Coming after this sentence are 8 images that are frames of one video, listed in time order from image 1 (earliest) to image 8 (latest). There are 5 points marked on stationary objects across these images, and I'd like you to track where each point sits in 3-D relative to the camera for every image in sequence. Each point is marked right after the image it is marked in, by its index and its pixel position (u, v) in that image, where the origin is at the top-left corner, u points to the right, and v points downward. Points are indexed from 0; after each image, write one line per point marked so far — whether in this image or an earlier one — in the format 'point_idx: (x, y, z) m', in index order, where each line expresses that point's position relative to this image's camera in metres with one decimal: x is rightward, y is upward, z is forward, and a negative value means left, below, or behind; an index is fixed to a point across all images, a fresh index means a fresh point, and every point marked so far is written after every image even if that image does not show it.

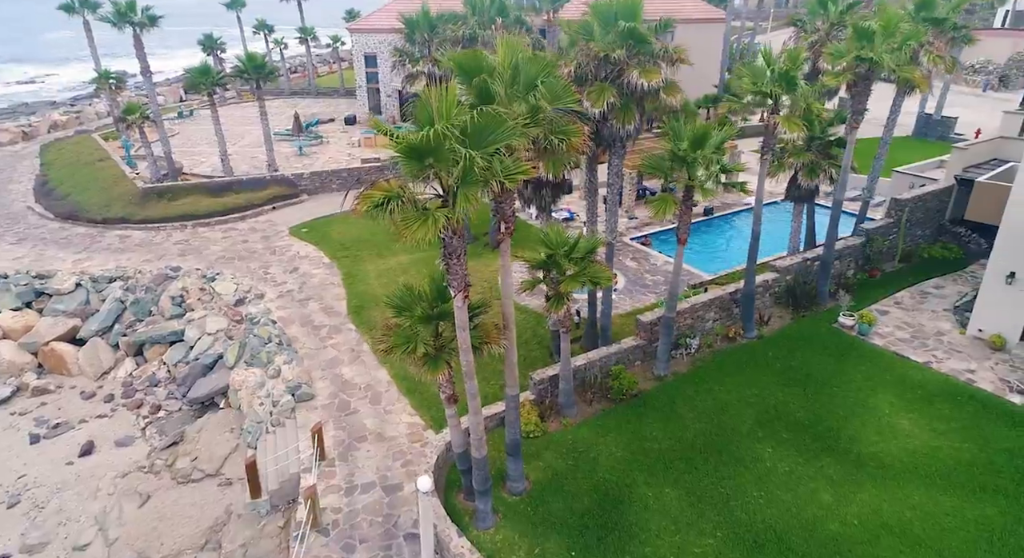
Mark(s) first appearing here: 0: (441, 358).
0: (-1.2, -1.4, +10.5) m
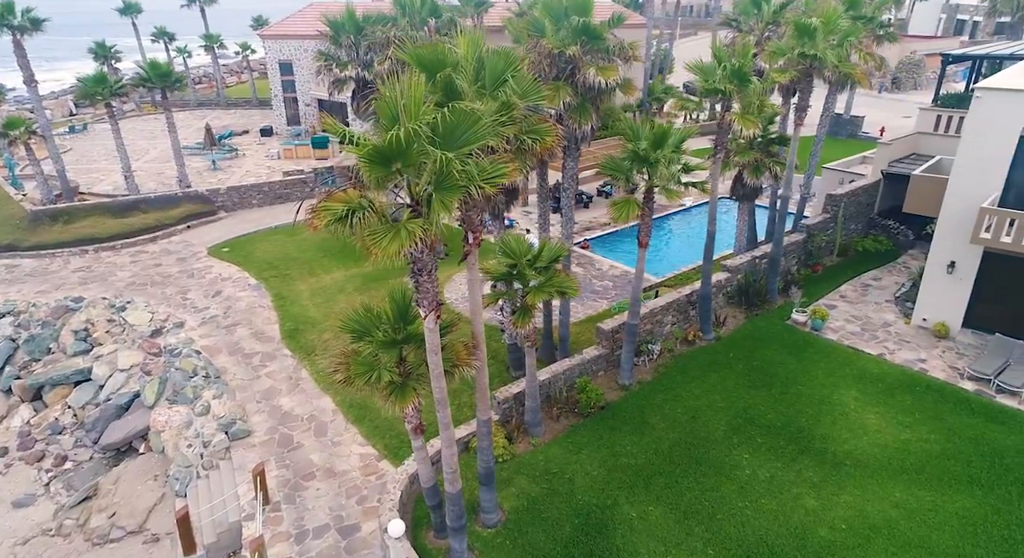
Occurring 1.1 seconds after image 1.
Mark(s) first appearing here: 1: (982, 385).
0: (-1.5, -1.7, +9.3) m
1: (+12.0, -2.7, +15.2) m
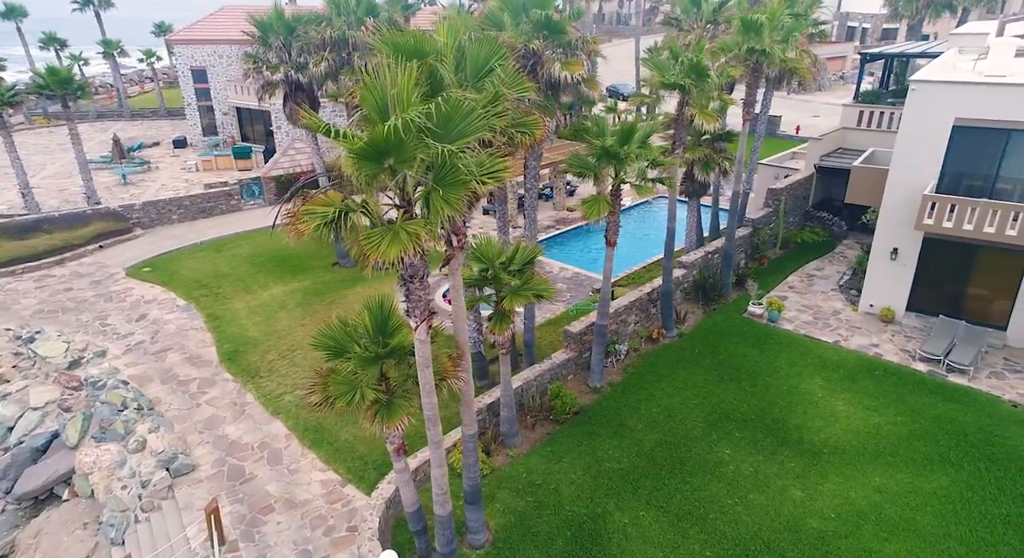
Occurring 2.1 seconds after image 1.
0: (-1.6, -1.8, +8.5) m
1: (+11.2, -2.3, +15.9) m
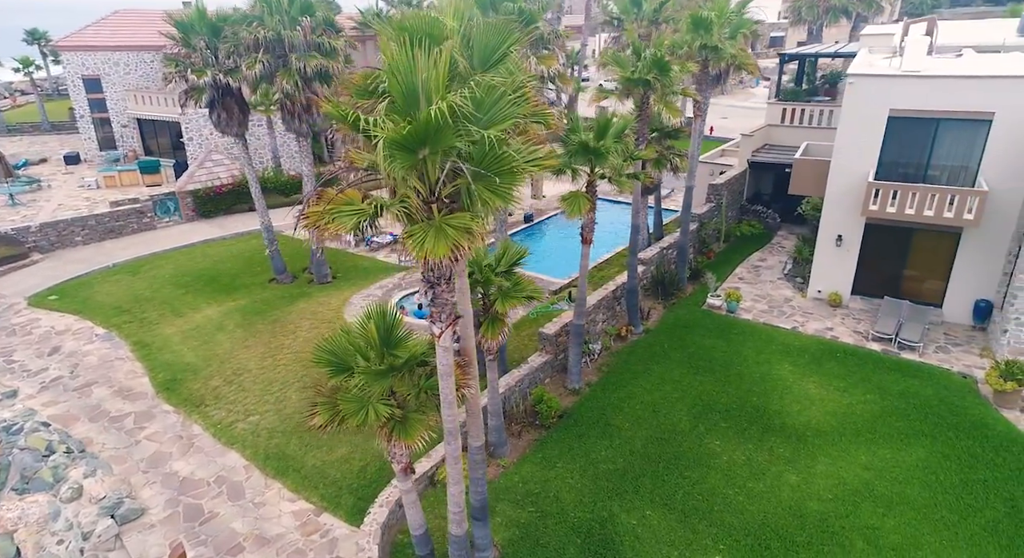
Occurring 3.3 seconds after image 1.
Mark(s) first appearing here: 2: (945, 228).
0: (-1.3, -1.8, +7.8) m
1: (+10.5, -1.8, +16.8) m
2: (+12.6, +1.5, +17.5) m
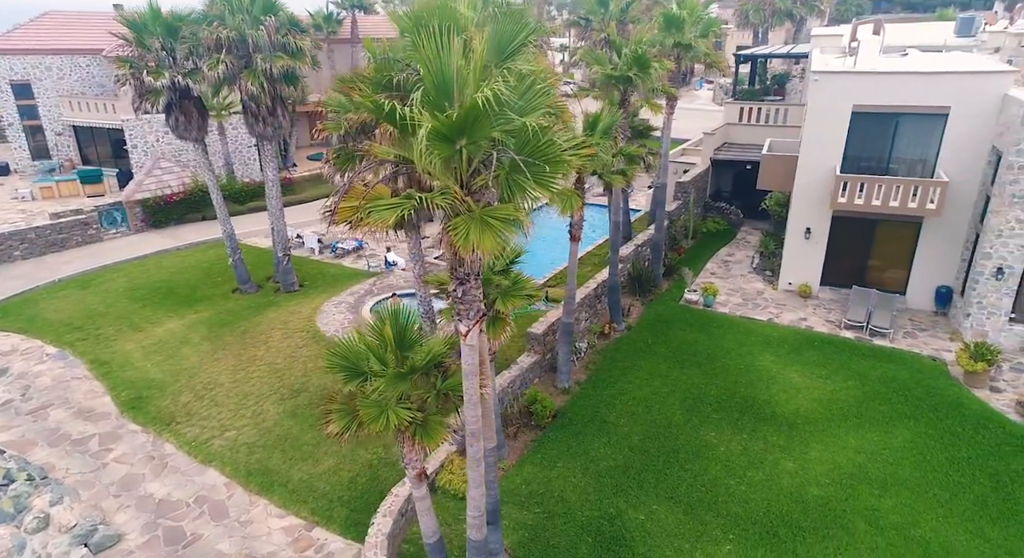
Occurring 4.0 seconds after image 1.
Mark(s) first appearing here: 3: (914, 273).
0: (-1.0, -1.8, +7.6) m
1: (+10.0, -1.5, +17.4) m
2: (+12.0, +1.8, +18.3) m
3: (+12.5, +0.2, +18.8) m
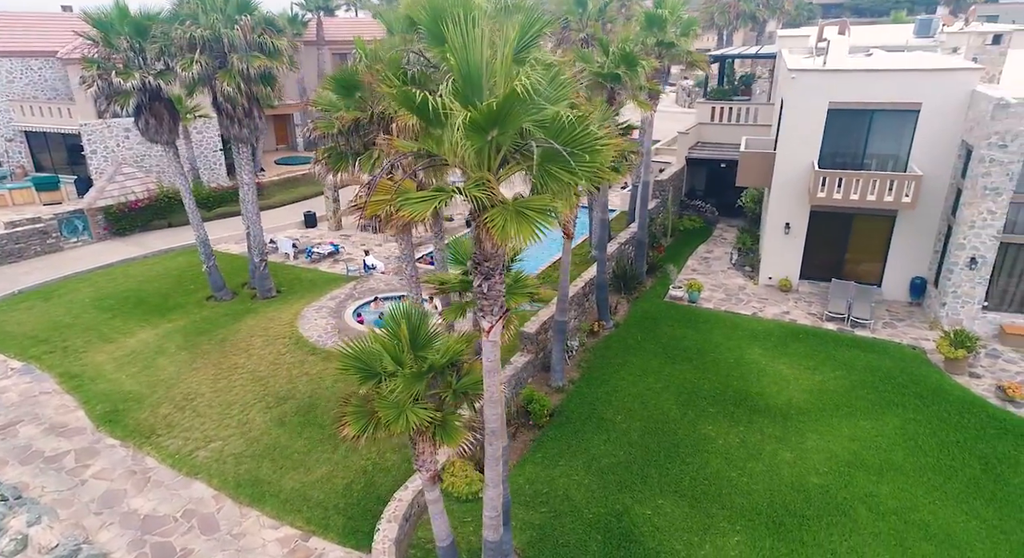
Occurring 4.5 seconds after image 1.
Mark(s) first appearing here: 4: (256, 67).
0: (-0.7, -1.8, +7.5) m
1: (+9.7, -1.3, +17.9) m
2: (+11.6, +2.1, +18.8) m
3: (+12.1, +0.5, +19.4) m
4: (-8.2, +6.7, +19.1) m
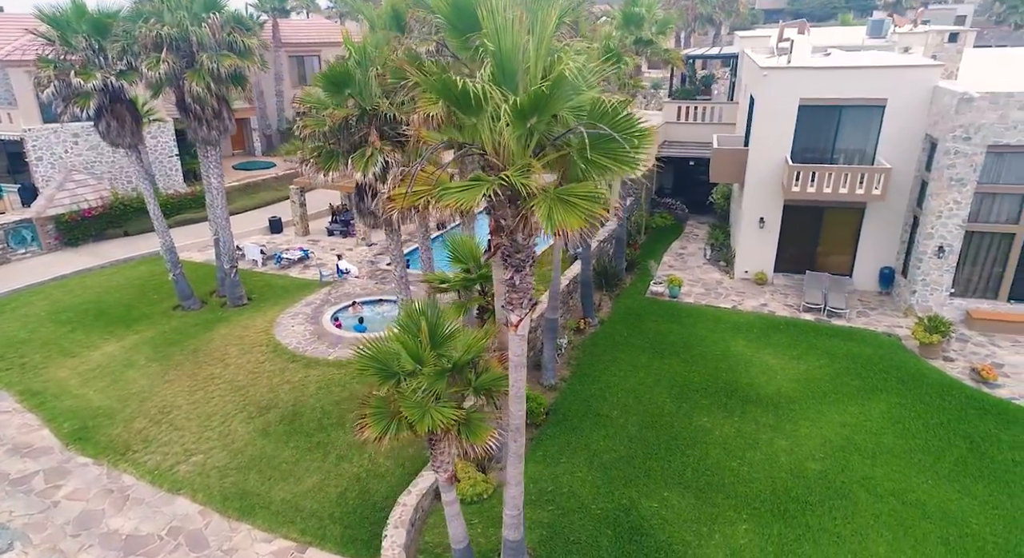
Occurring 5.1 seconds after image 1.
0: (-0.4, -1.7, +7.3) m
1: (+9.3, -1.0, +18.4) m
2: (+11.0, +2.4, +19.5) m
3: (+11.5, +0.8, +20.0) m
4: (-8.8, +6.5, +18.5) m
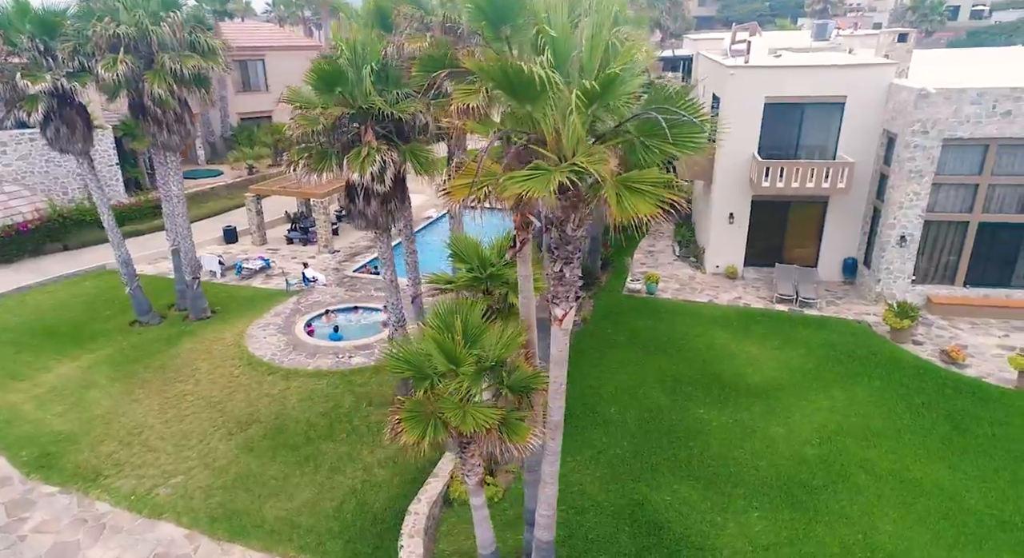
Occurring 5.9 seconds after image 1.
0: (0.0, -1.7, +7.2) m
1: (+8.8, -0.8, +19.1) m
2: (+10.3, +2.7, +20.3) m
3: (+10.8, +1.1, +20.9) m
4: (-9.5, +6.2, +17.7) m
